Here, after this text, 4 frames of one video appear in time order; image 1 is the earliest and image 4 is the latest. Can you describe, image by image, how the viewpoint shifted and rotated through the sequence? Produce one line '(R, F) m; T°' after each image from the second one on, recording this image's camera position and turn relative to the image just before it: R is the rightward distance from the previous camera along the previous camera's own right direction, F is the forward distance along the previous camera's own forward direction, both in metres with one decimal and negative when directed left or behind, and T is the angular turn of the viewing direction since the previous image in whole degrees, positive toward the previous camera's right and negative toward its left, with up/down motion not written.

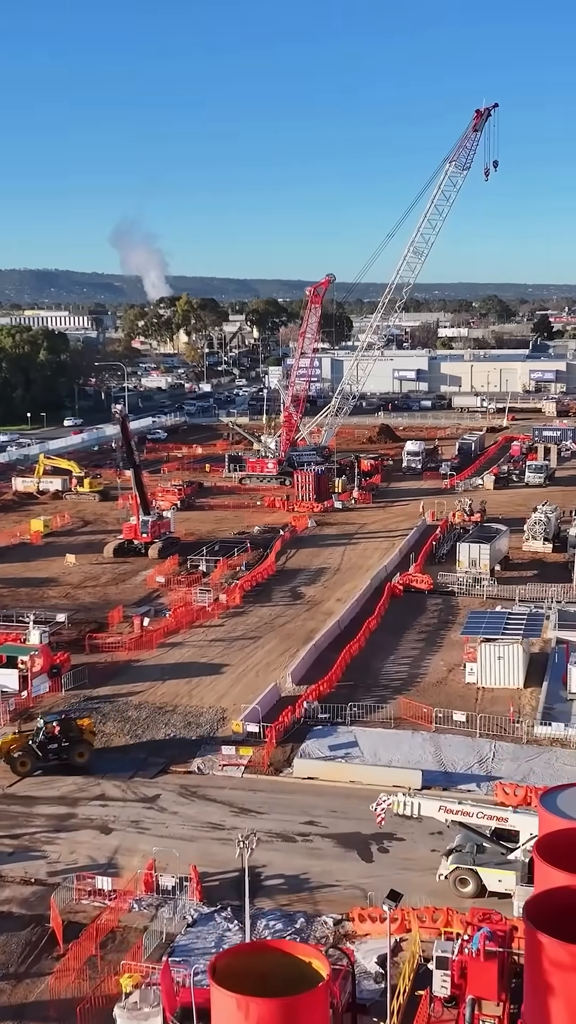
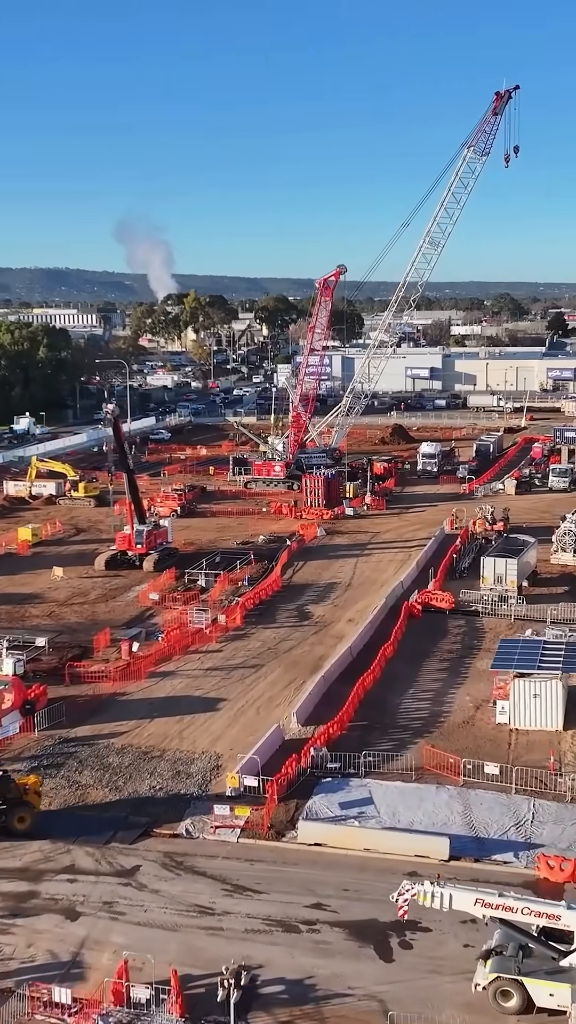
(+0.1, +2.9) m; 0°
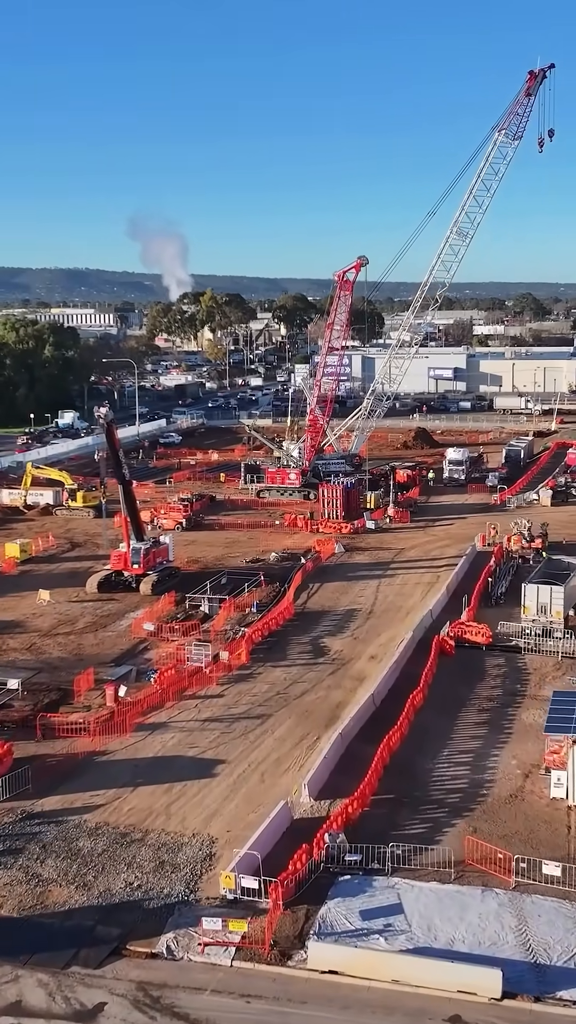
(+0.1, +3.5) m; -1°
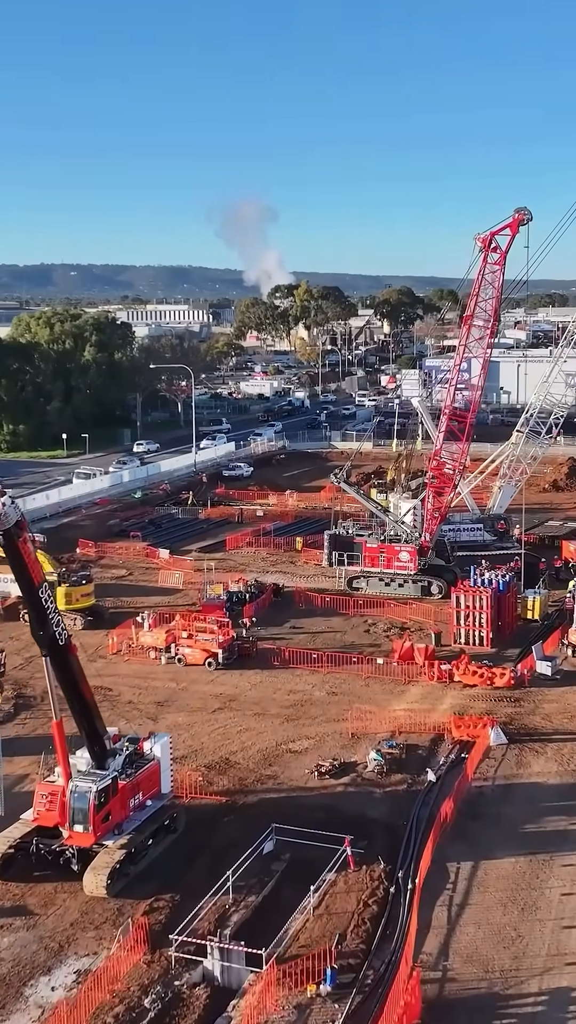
(-0.2, +15.6) m; -5°
